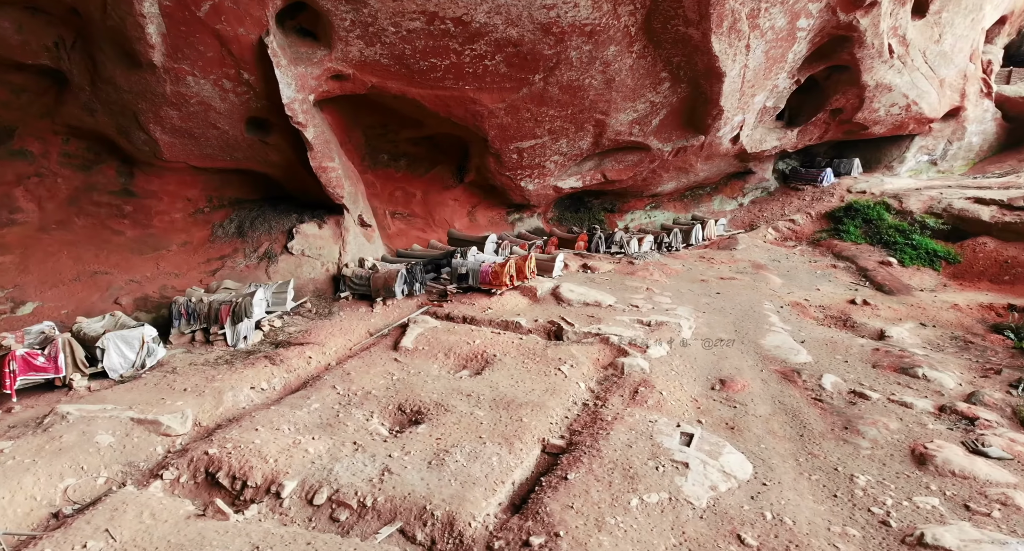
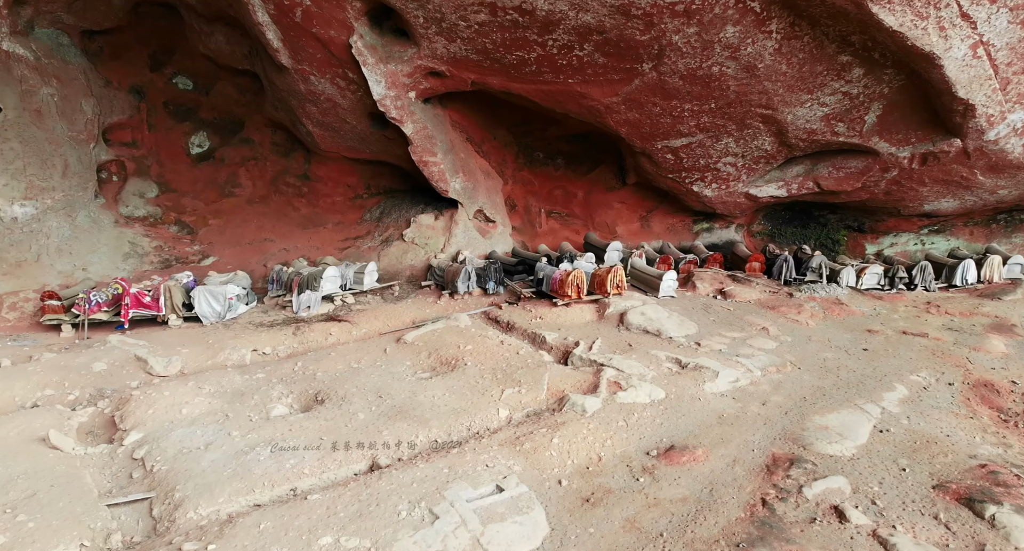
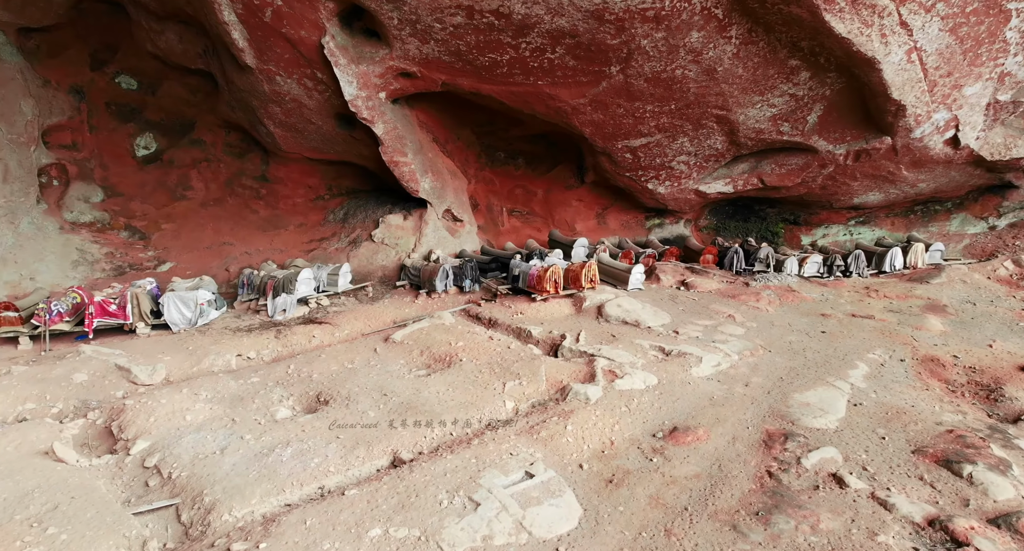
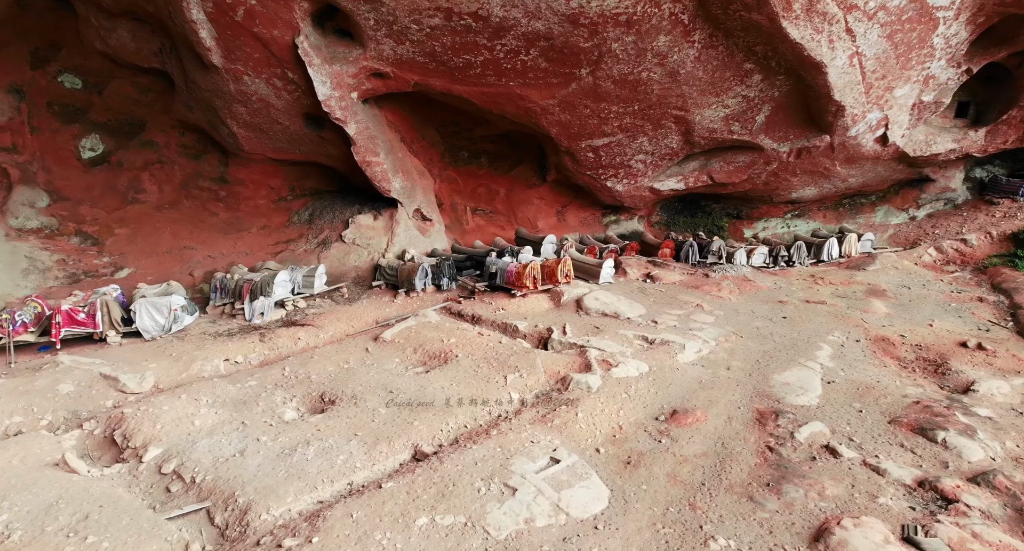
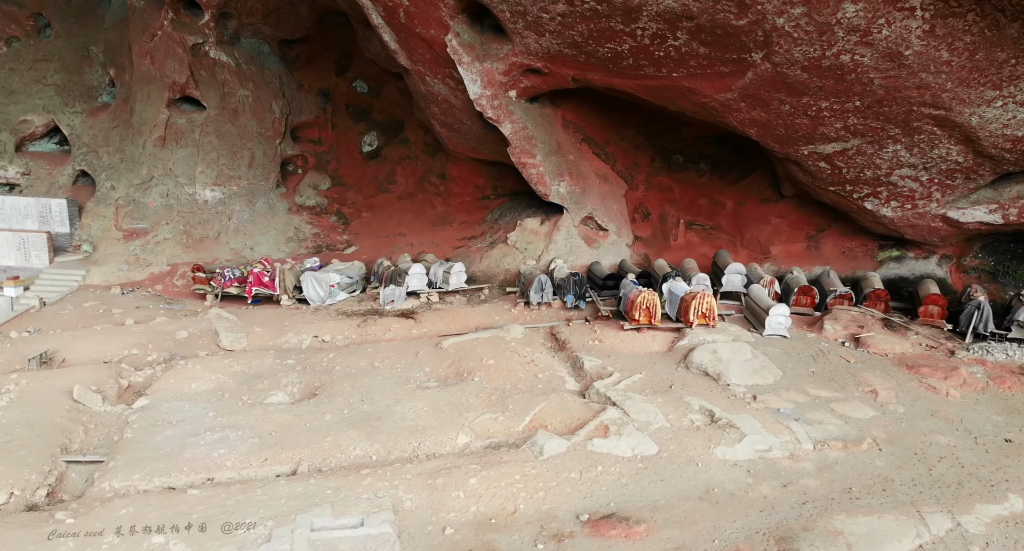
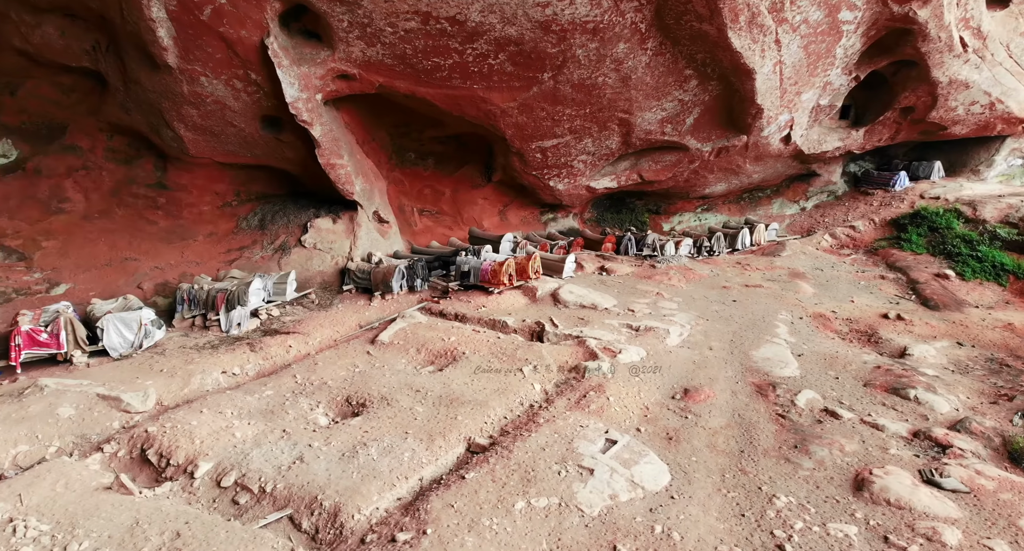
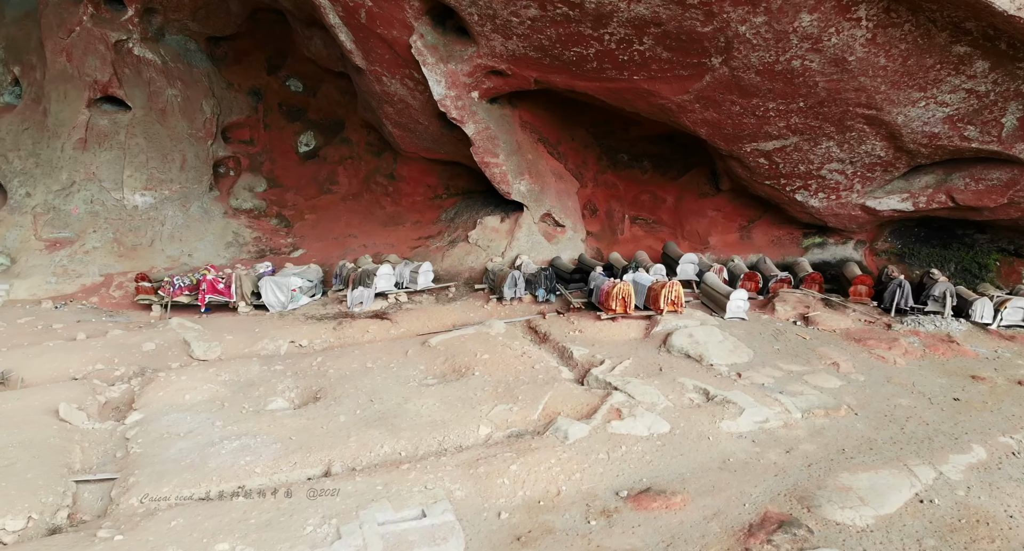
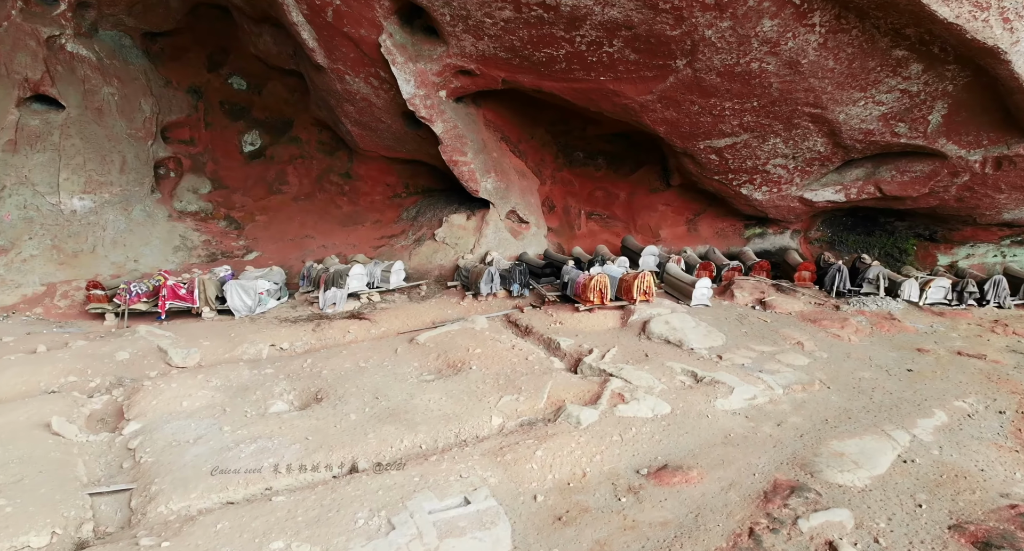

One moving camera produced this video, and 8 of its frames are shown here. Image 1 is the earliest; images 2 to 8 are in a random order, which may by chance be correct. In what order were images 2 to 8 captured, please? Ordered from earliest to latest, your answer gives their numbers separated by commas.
6, 4, 3, 2, 8, 7, 5
